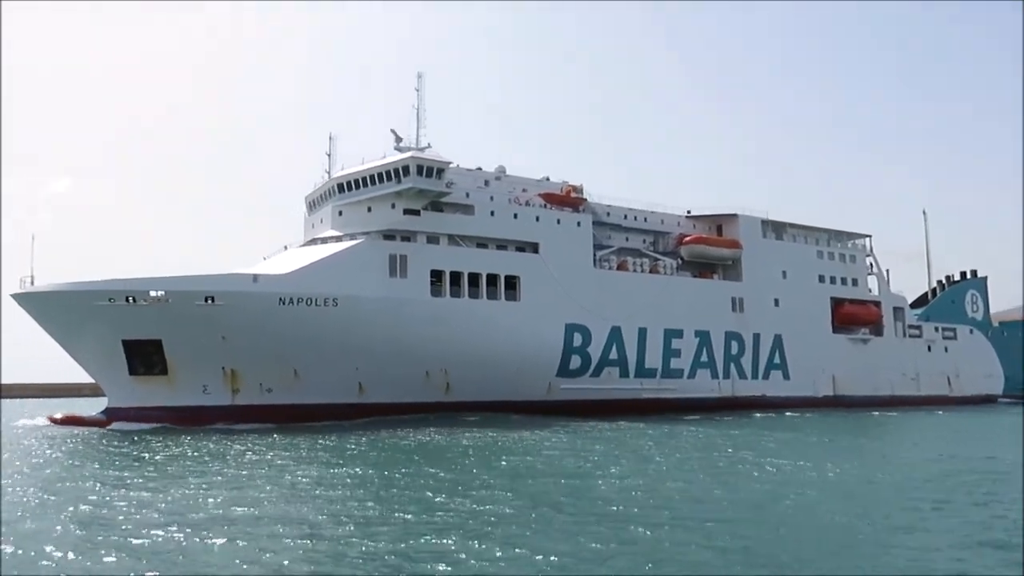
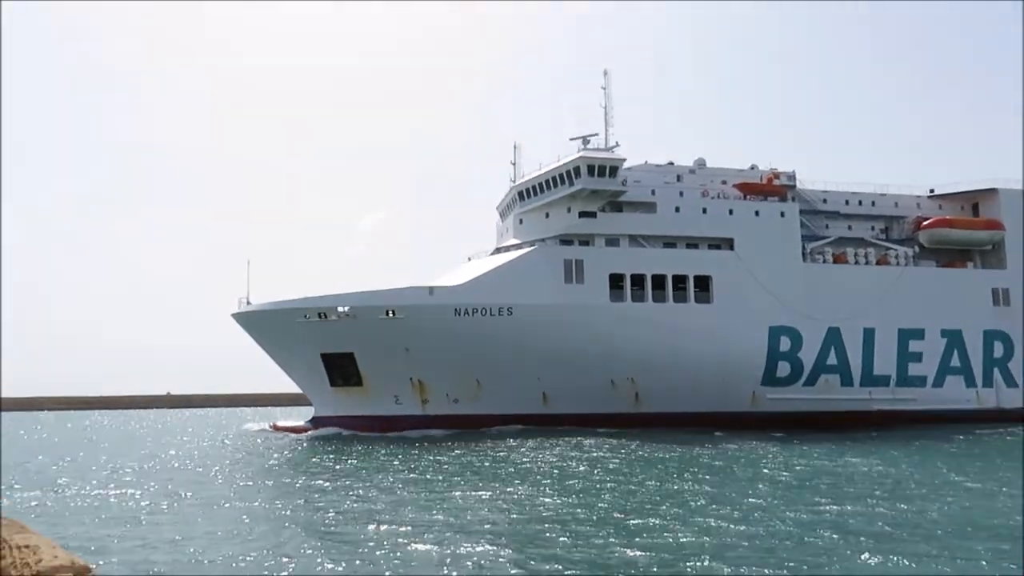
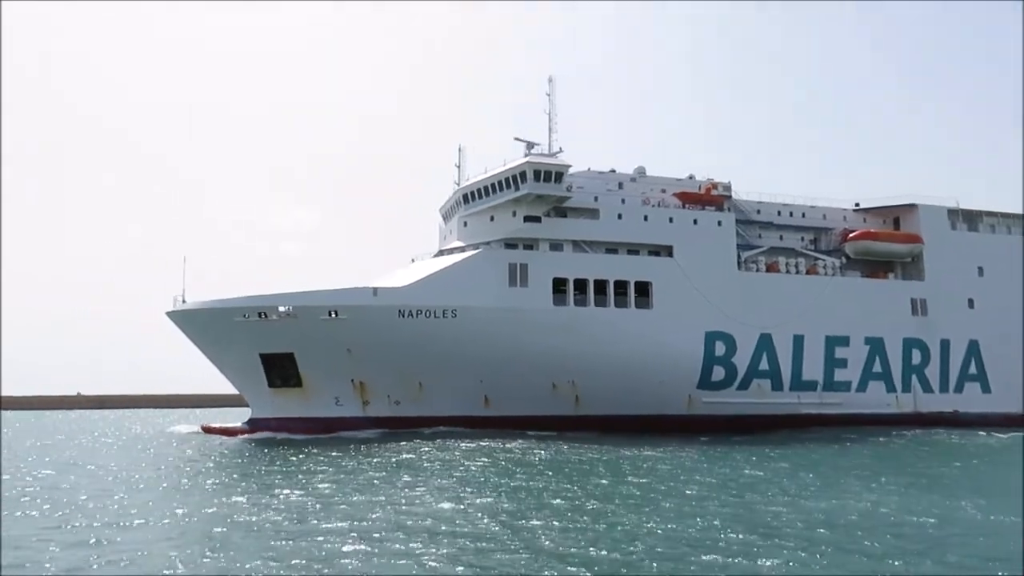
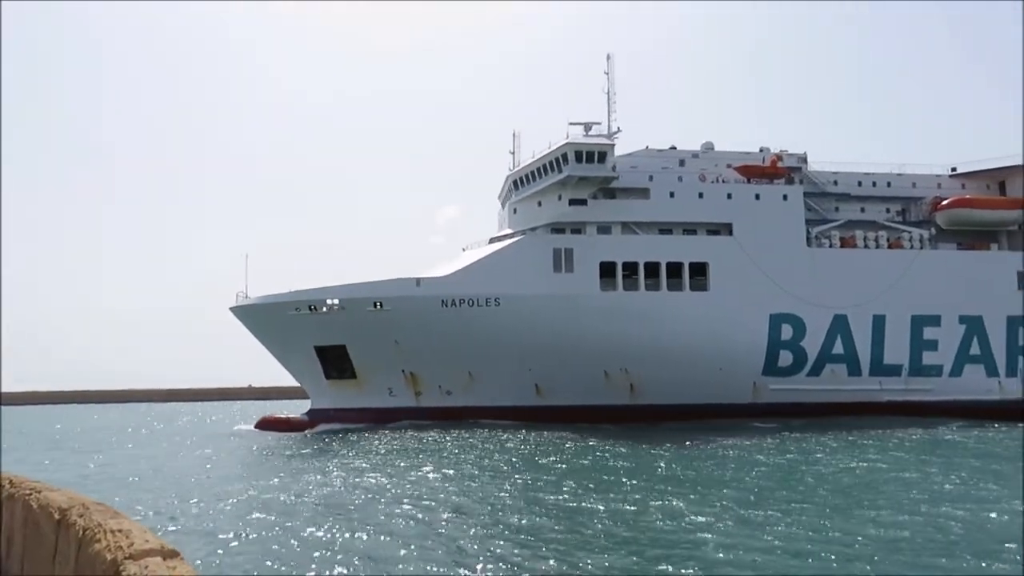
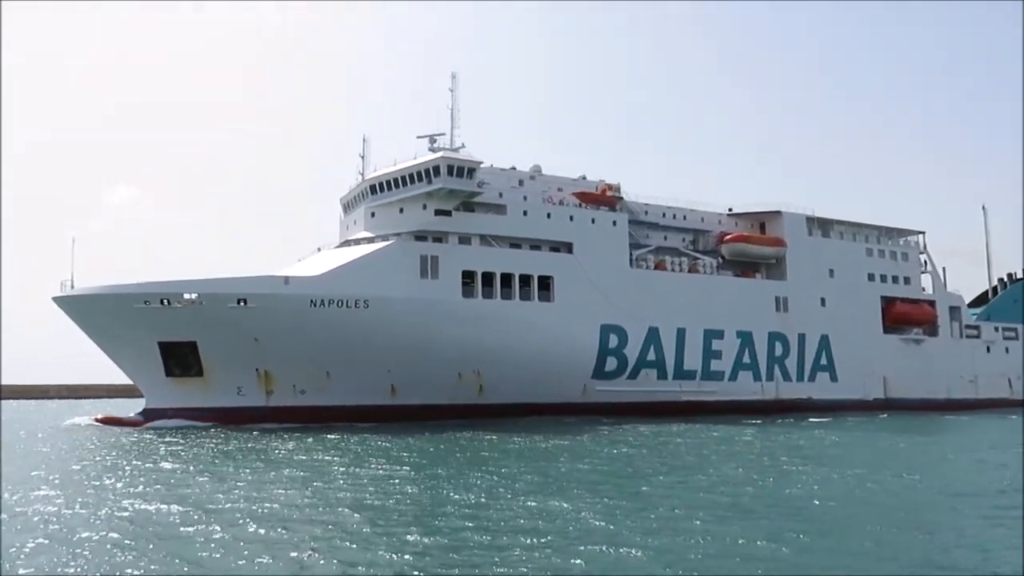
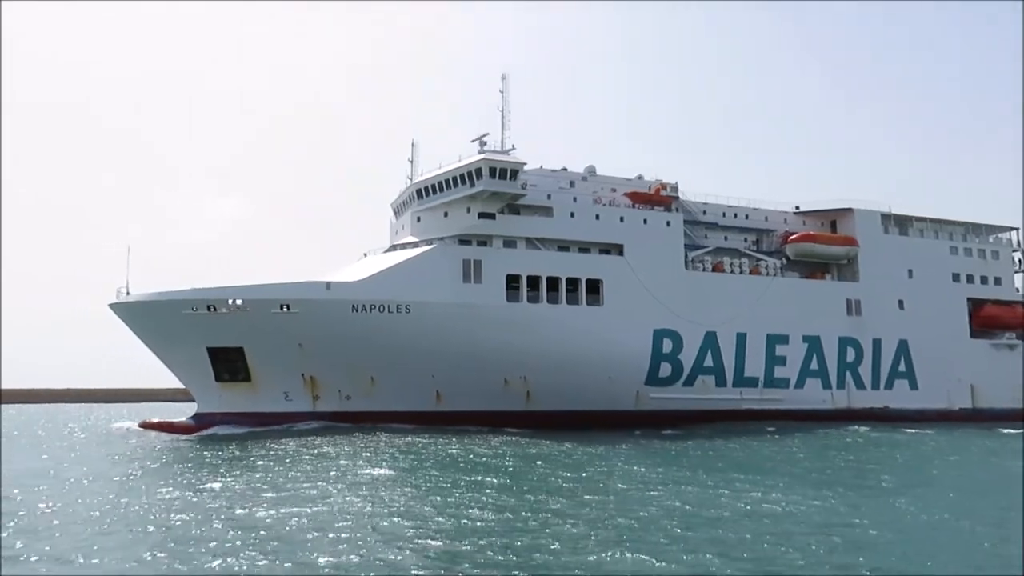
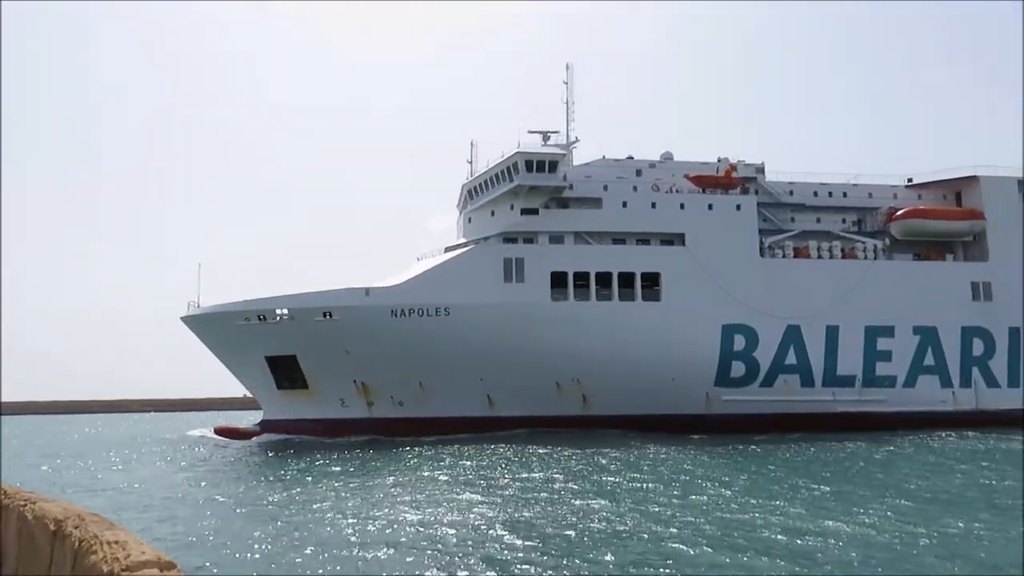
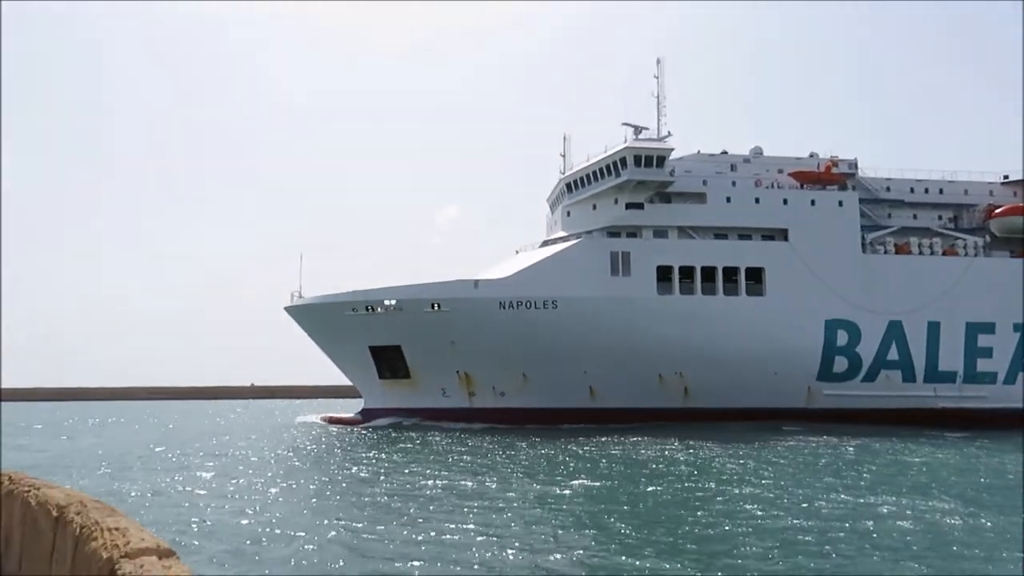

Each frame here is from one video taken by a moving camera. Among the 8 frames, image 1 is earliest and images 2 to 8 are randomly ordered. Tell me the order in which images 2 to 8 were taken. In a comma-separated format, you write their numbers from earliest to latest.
5, 6, 3, 2, 8, 4, 7
